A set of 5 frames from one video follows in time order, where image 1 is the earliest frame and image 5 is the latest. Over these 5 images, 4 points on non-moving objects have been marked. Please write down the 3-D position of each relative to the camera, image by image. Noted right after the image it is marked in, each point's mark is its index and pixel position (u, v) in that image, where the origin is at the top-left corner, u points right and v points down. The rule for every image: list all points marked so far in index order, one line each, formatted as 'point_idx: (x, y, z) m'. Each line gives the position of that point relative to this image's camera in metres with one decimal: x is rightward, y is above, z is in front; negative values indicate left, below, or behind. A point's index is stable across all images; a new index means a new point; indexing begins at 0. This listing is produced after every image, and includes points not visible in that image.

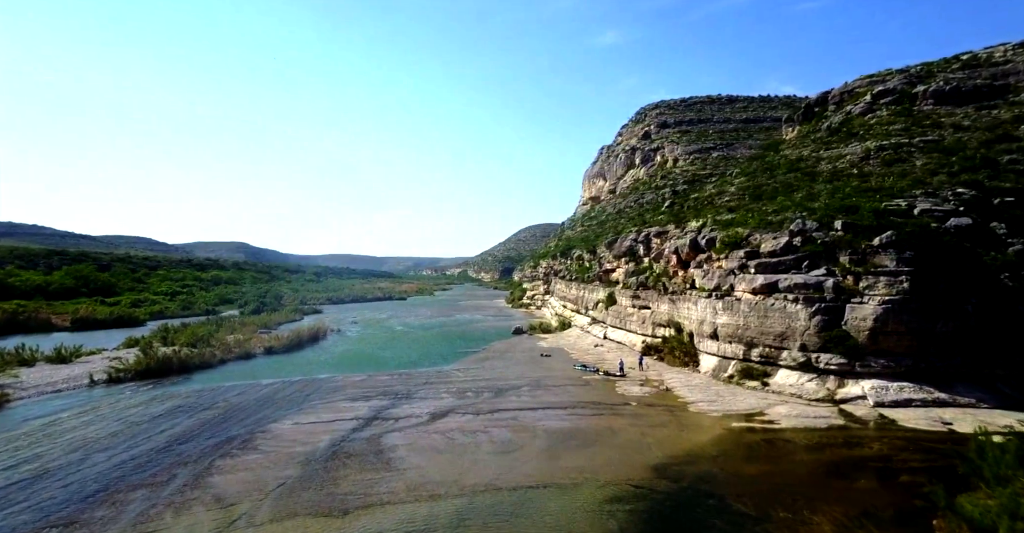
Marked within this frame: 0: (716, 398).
0: (+6.5, -4.2, +17.0) m
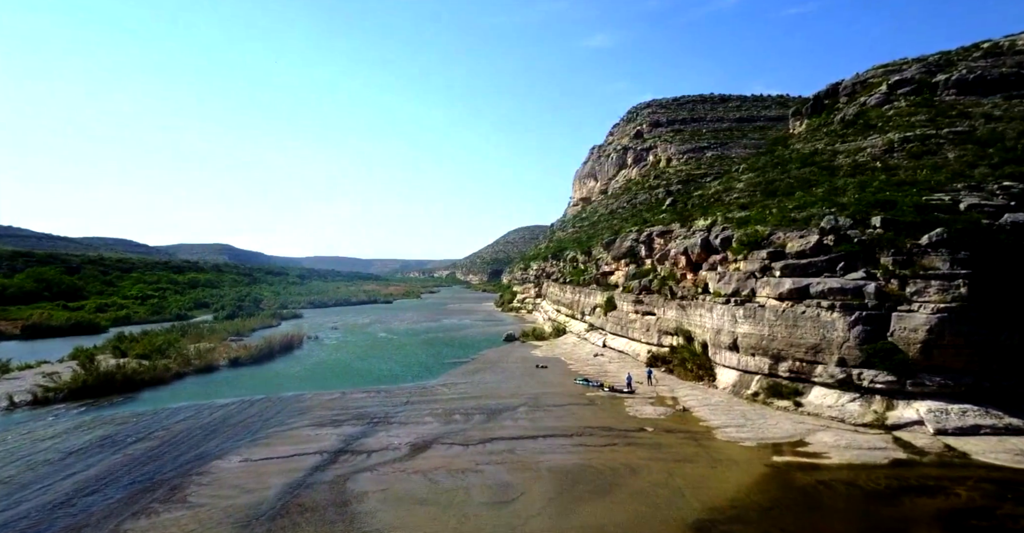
0: (+6.3, -4.2, +14.7) m
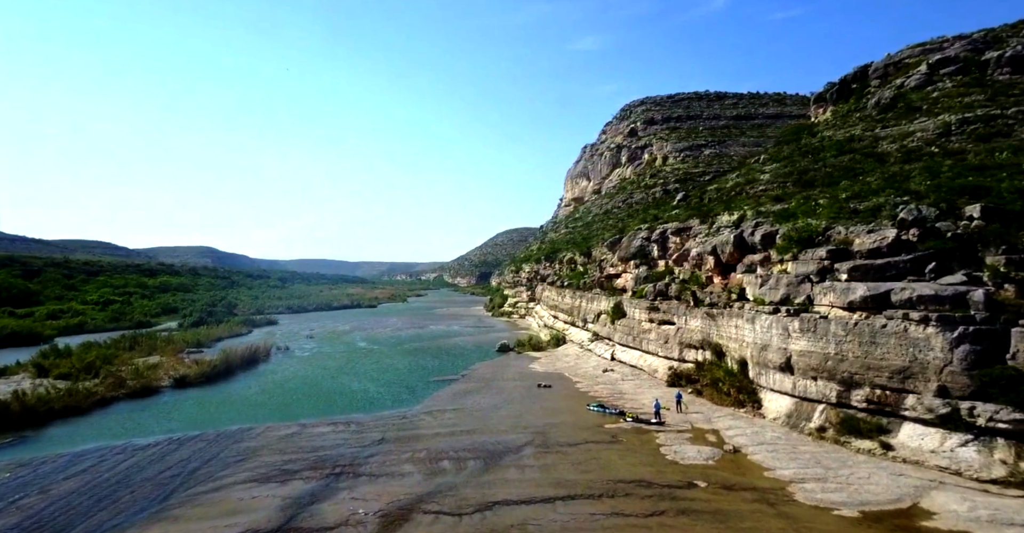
0: (+6.5, -4.3, +11.2) m
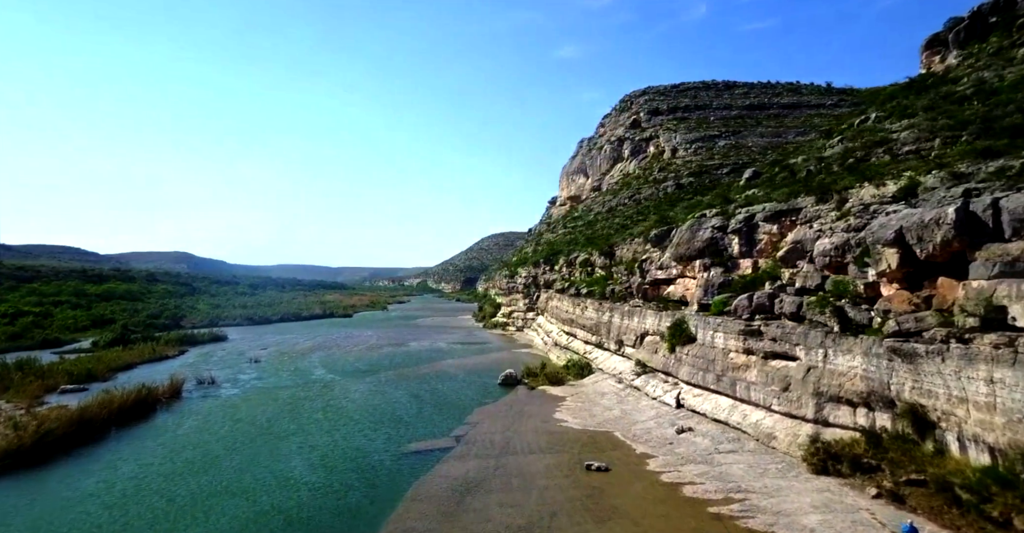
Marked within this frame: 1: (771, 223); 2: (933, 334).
0: (+7.4, -4.2, +2.5) m
1: (+8.4, +1.4, +17.2) m
2: (+8.2, -1.3, +10.5) m
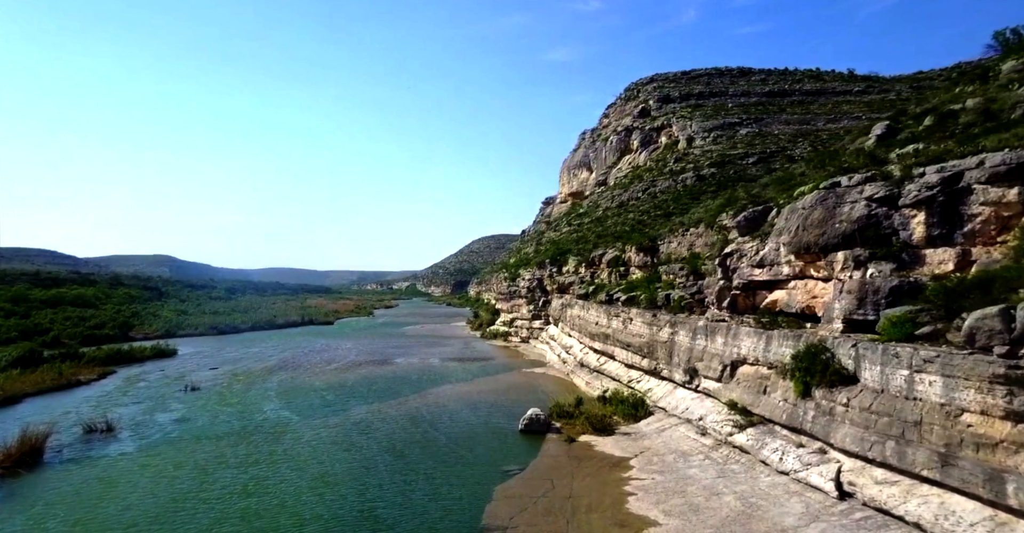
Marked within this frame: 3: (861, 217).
0: (+8.7, -3.9, -5.0) m
1: (+9.4, +1.6, +9.8) m
2: (+9.4, -1.1, +3.0) m
3: (+8.2, +1.2, +12.4) m
